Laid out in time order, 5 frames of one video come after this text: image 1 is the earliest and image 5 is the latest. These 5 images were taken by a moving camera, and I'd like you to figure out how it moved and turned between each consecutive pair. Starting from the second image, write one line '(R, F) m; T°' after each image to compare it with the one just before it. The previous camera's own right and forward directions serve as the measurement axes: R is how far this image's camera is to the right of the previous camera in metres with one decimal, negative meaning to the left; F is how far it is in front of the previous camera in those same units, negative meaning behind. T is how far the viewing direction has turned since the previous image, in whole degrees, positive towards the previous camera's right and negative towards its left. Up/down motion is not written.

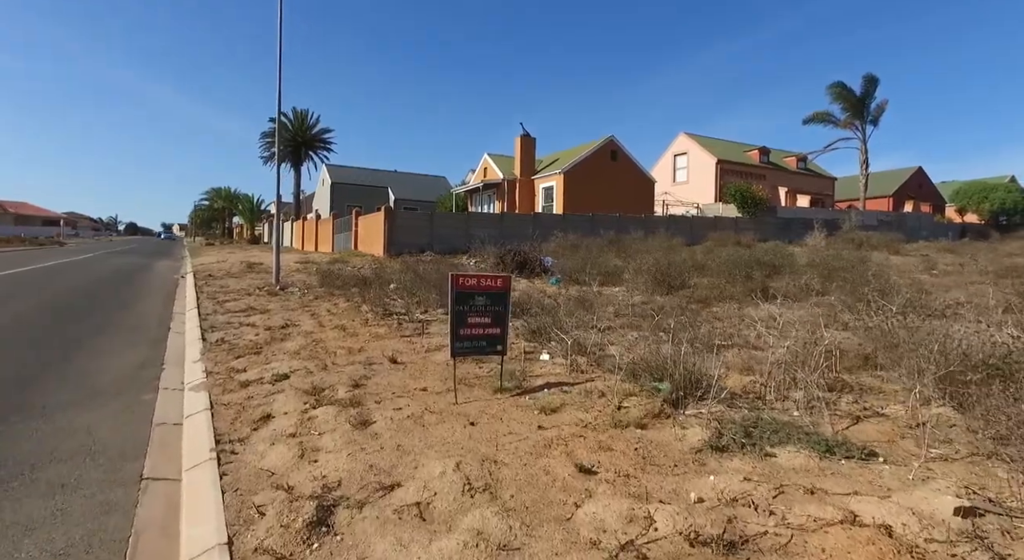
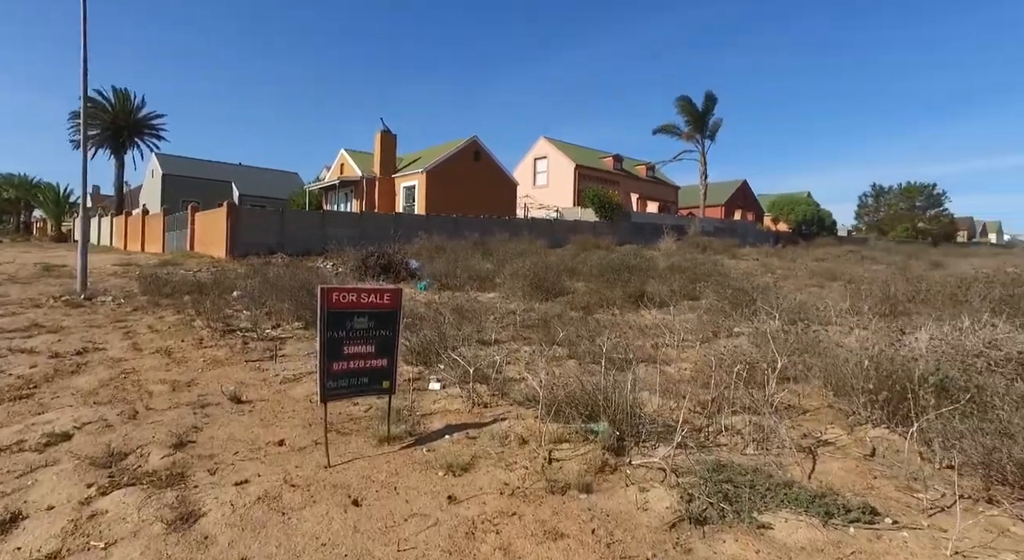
(-0.2, +0.9) m; +14°
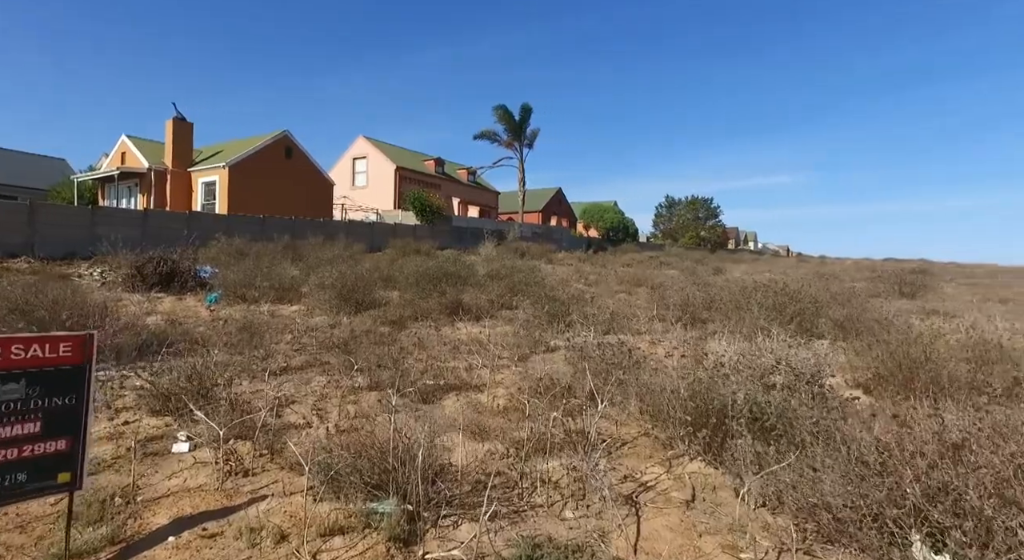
(+0.3, +0.7) m; +18°
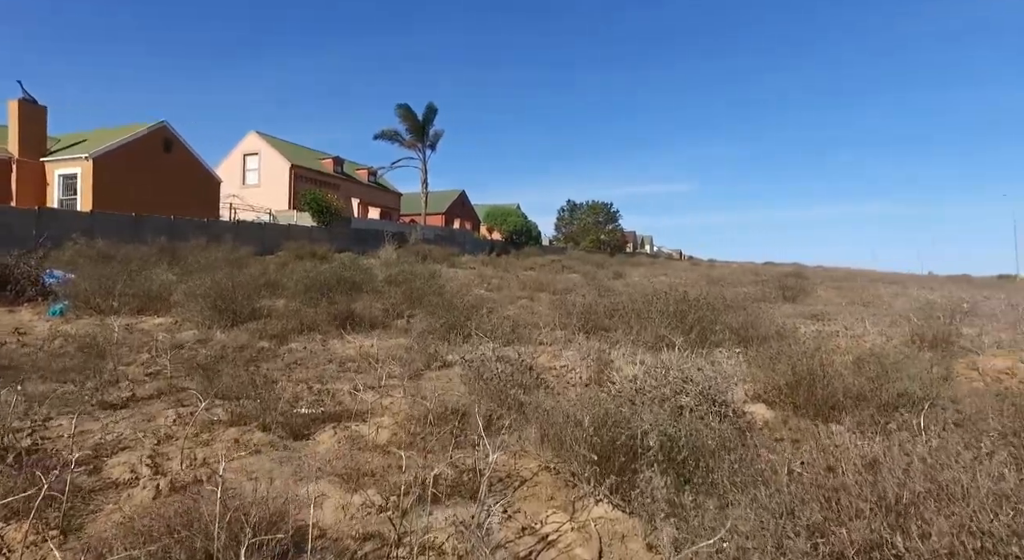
(+0.1, +0.5) m; +10°
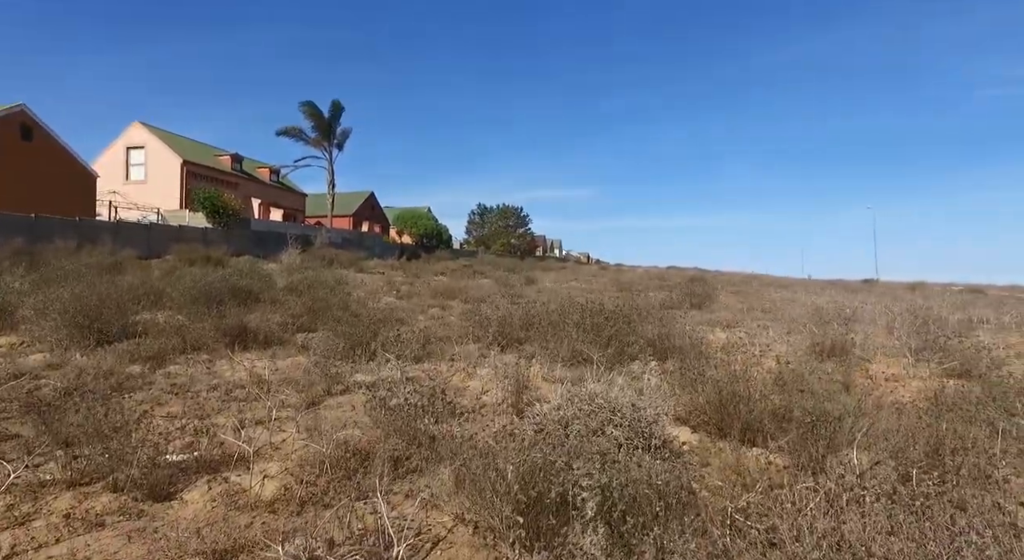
(0.0, +0.4) m; +9°
